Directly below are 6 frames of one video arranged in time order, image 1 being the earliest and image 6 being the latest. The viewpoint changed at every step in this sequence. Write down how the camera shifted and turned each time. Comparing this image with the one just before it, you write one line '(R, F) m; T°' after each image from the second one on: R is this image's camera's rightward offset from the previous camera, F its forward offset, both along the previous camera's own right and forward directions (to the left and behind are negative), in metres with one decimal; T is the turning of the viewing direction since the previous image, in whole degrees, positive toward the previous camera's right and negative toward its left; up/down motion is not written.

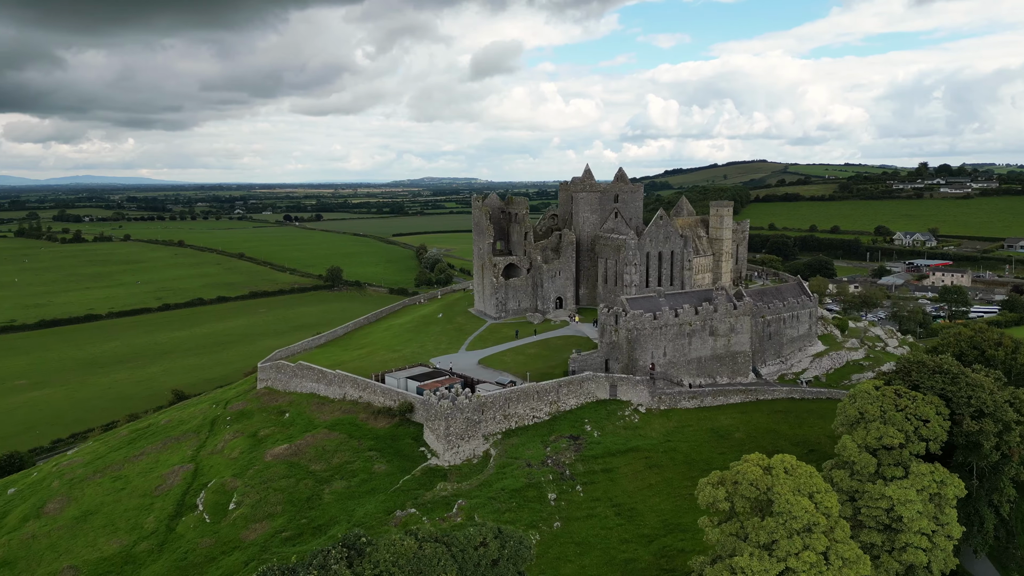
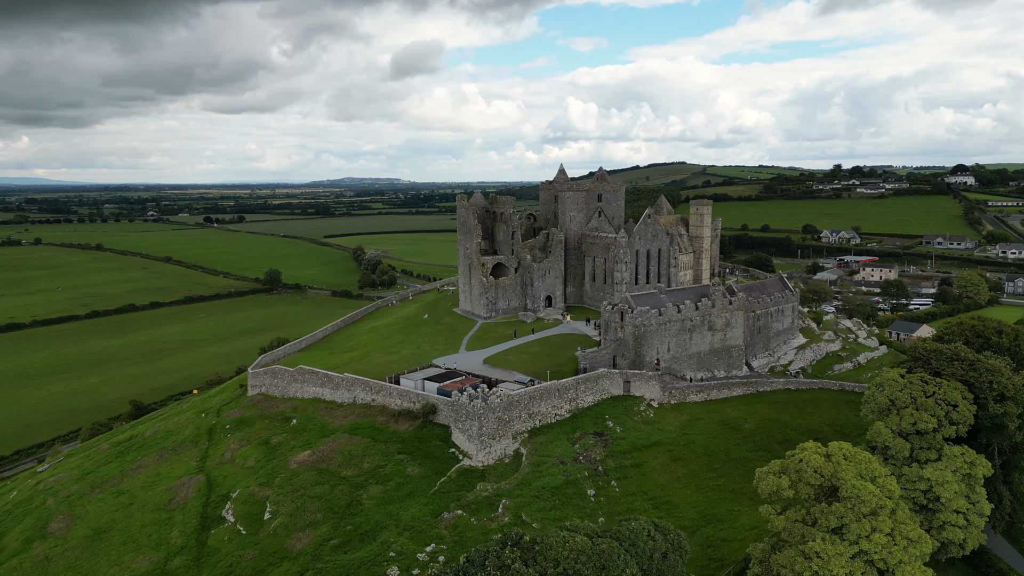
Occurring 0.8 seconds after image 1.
(-4.3, +0.3) m; +6°
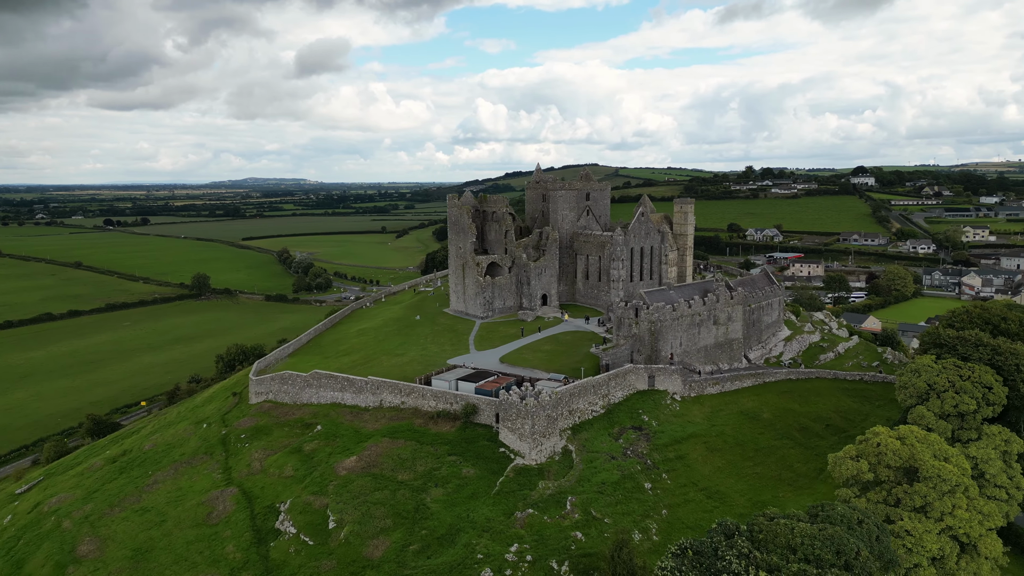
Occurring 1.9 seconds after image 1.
(-5.5, +0.4) m; +6°
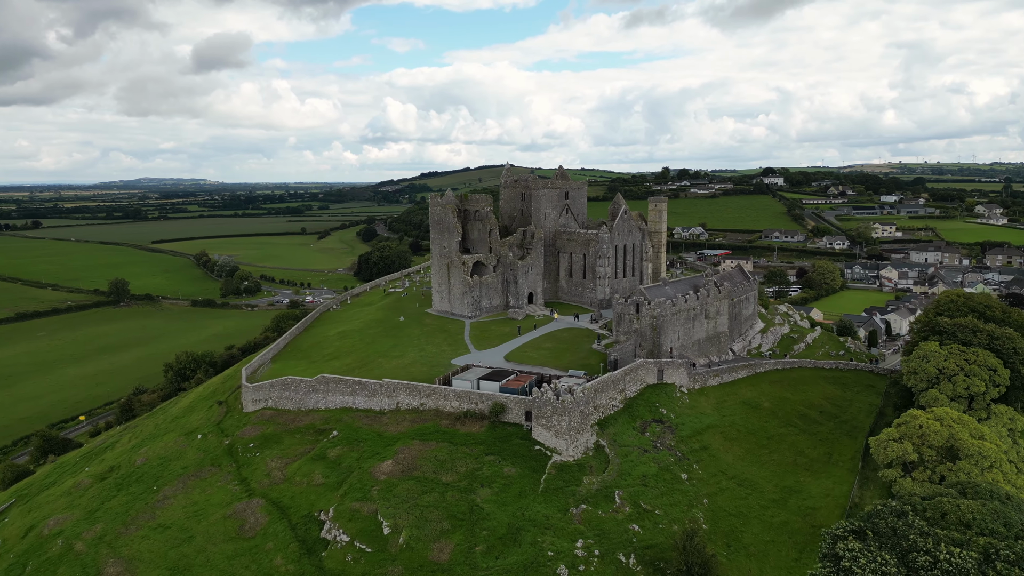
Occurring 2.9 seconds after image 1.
(-4.8, +0.3) m; +6°
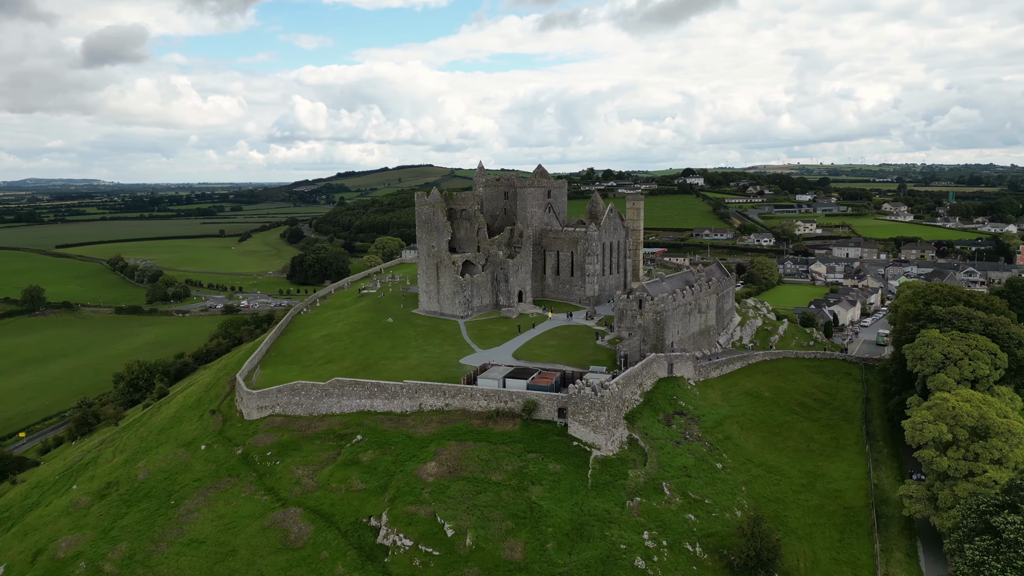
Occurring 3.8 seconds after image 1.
(-4.8, +0.3) m; +6°
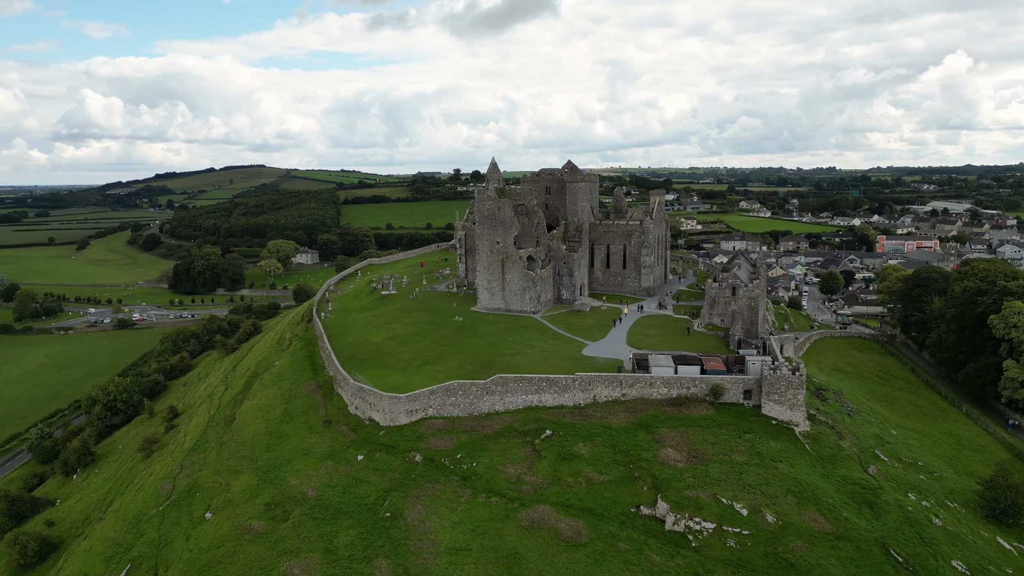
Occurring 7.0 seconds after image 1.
(-15.2, +1.5) m; +12°
